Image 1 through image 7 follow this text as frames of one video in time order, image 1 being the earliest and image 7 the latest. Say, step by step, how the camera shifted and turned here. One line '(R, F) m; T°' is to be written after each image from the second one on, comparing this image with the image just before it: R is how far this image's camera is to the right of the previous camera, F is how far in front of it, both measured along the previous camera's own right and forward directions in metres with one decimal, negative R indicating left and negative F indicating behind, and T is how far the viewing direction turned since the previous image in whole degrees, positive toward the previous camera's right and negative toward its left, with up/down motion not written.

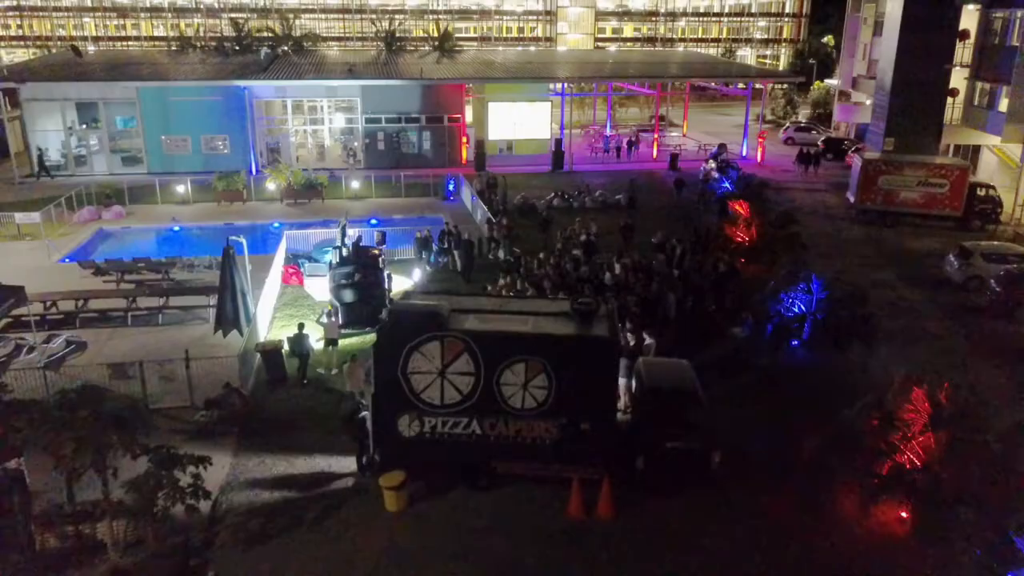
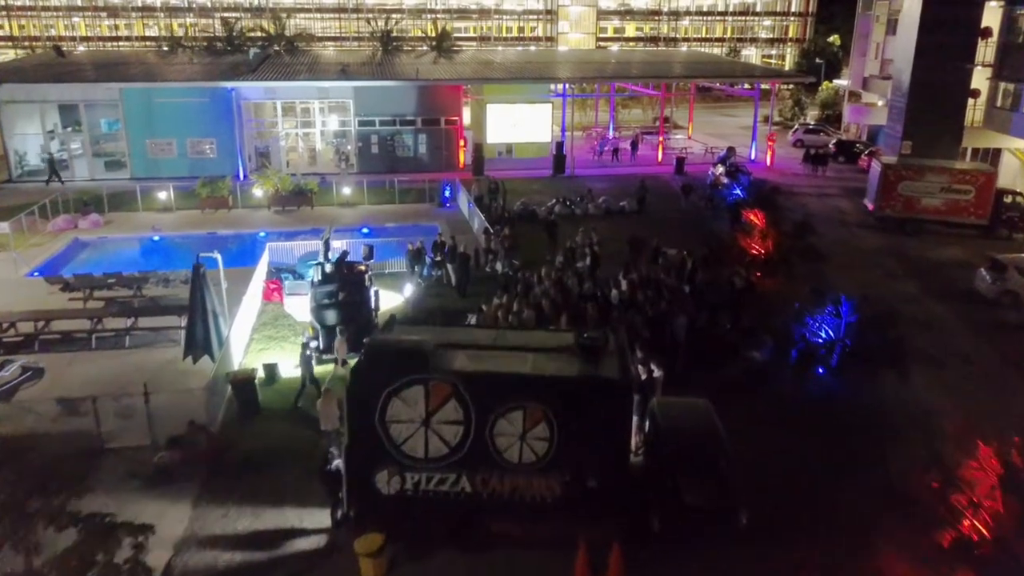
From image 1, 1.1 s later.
(+0.1, +1.3) m; 0°
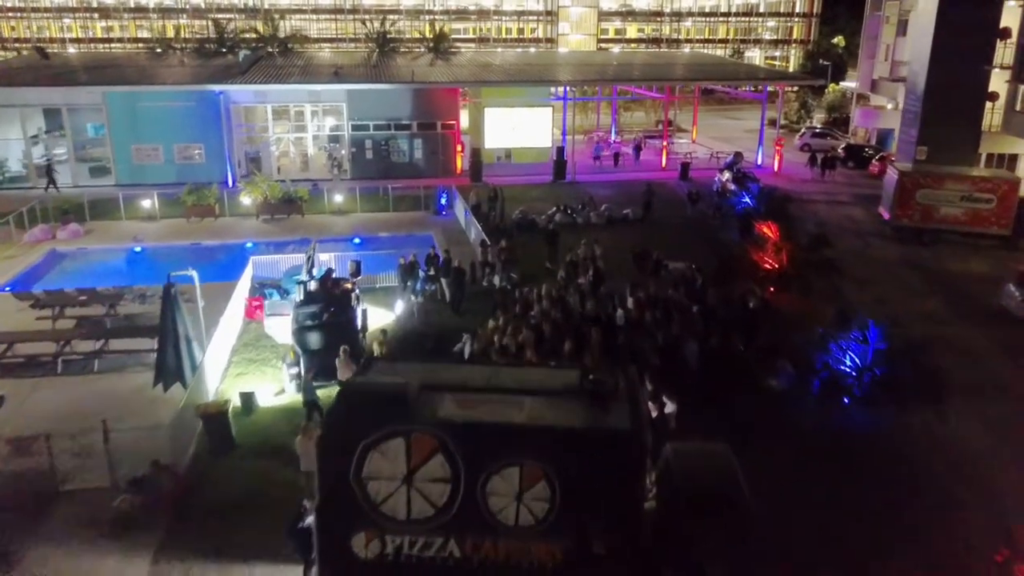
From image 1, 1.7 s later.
(0.0, +1.0) m; 0°
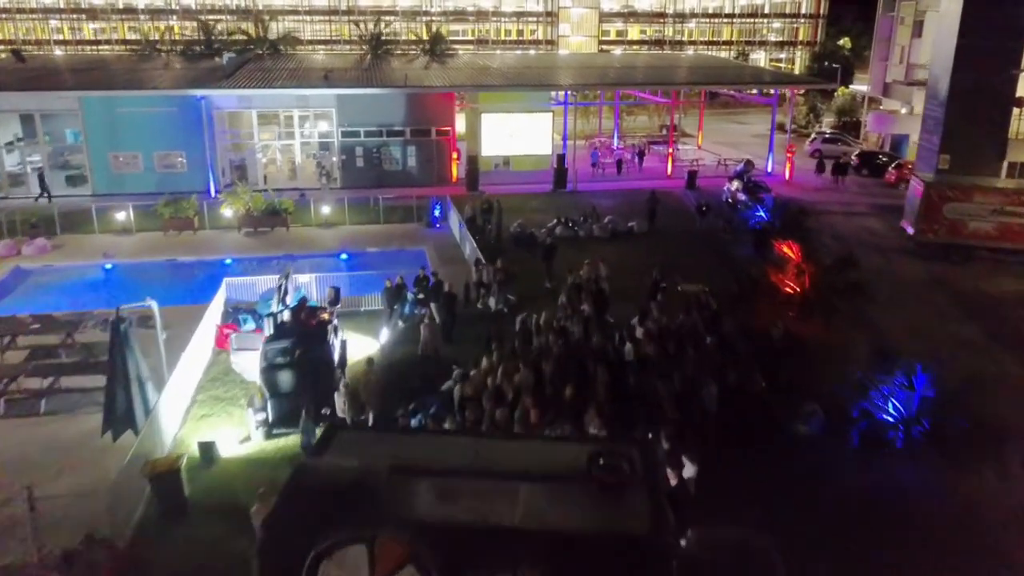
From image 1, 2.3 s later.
(+0.1, +1.4) m; 0°
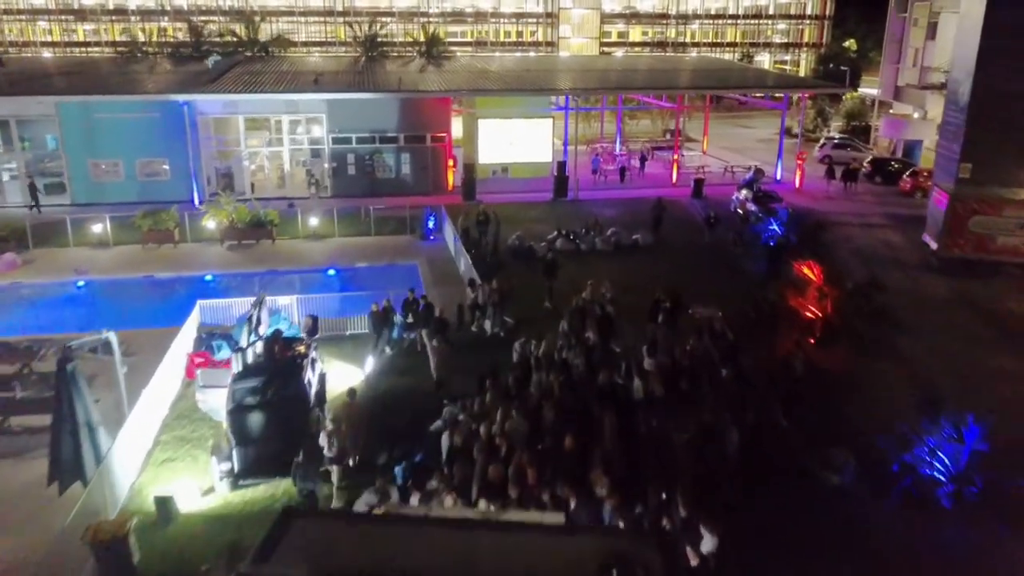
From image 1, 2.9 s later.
(+0.1, +1.2) m; 0°
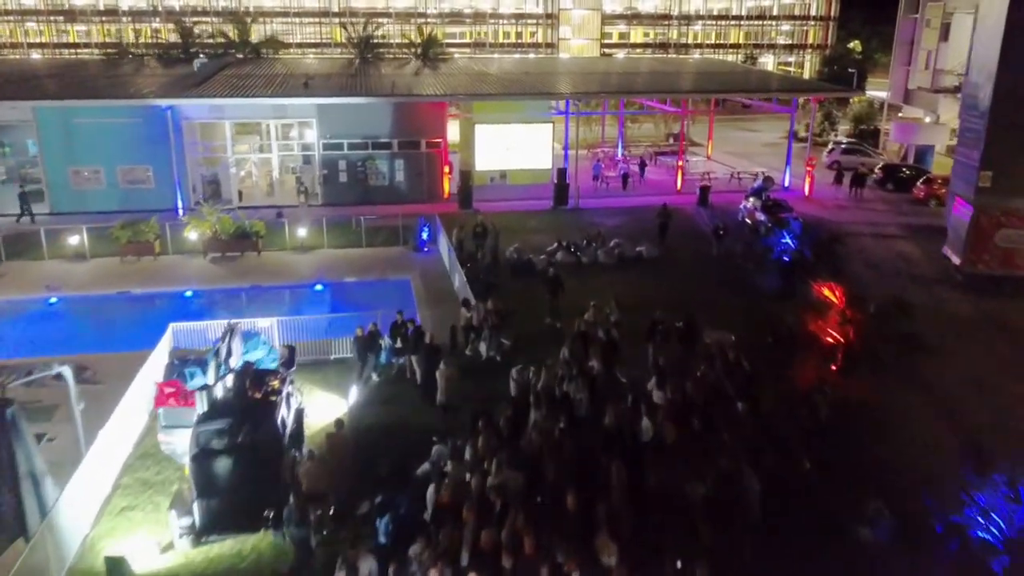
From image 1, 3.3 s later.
(+0.1, +1.0) m; 0°
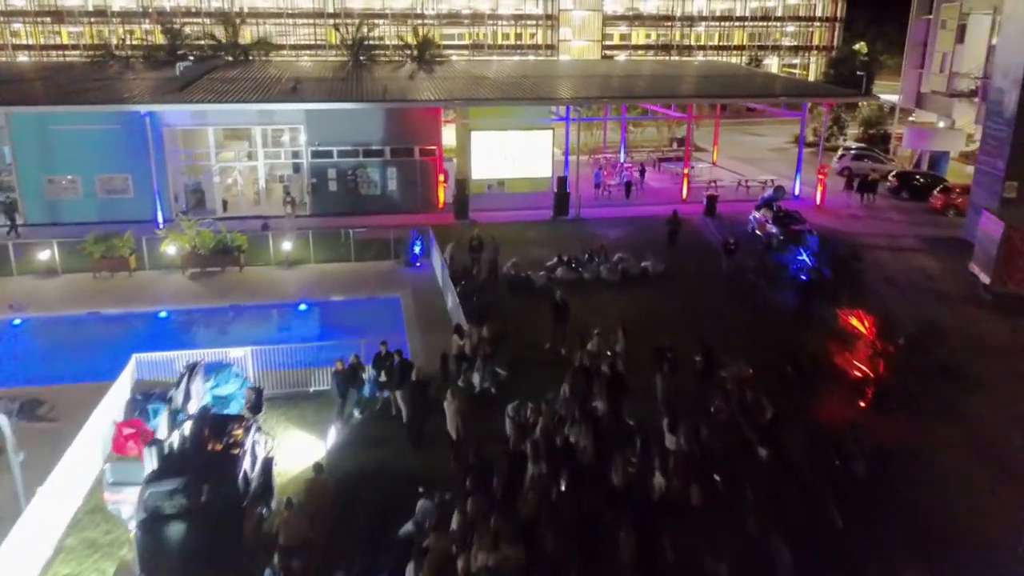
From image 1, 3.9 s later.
(+0.1, +1.2) m; 0°
